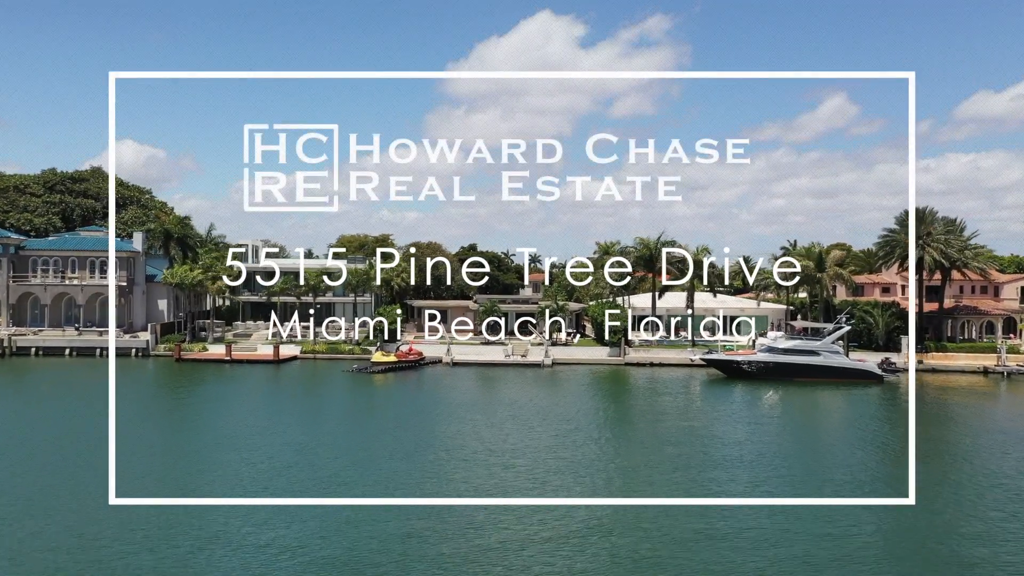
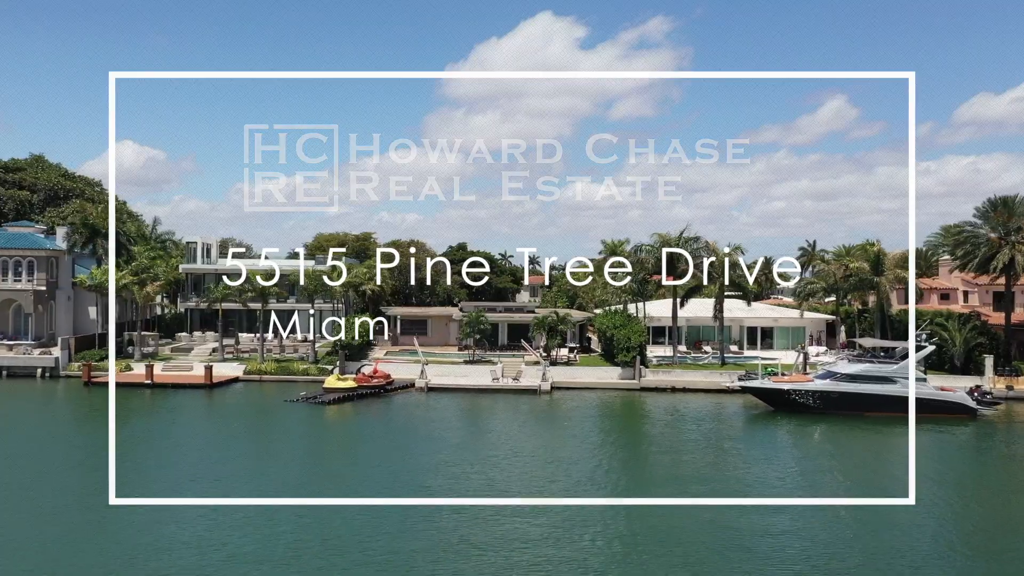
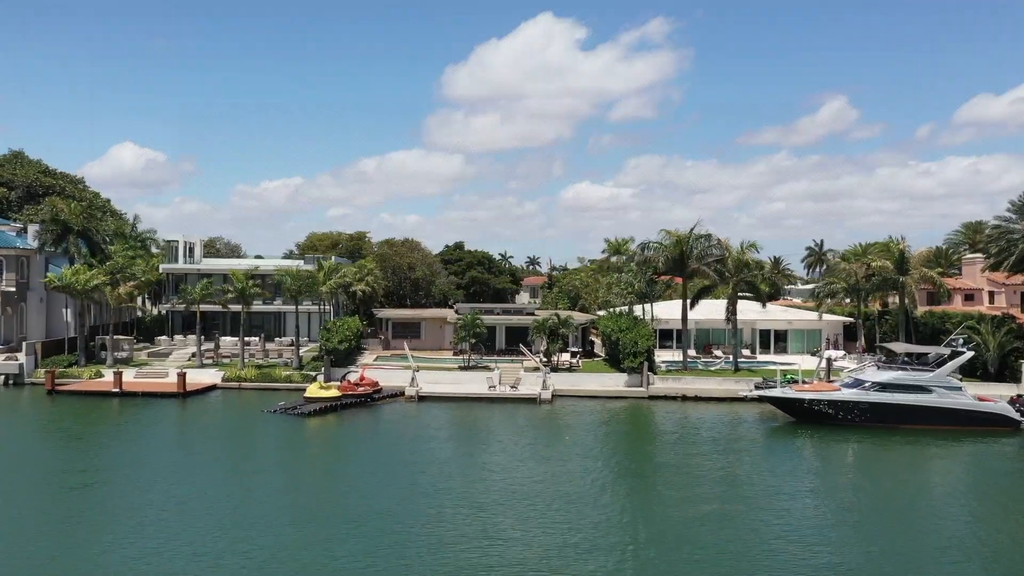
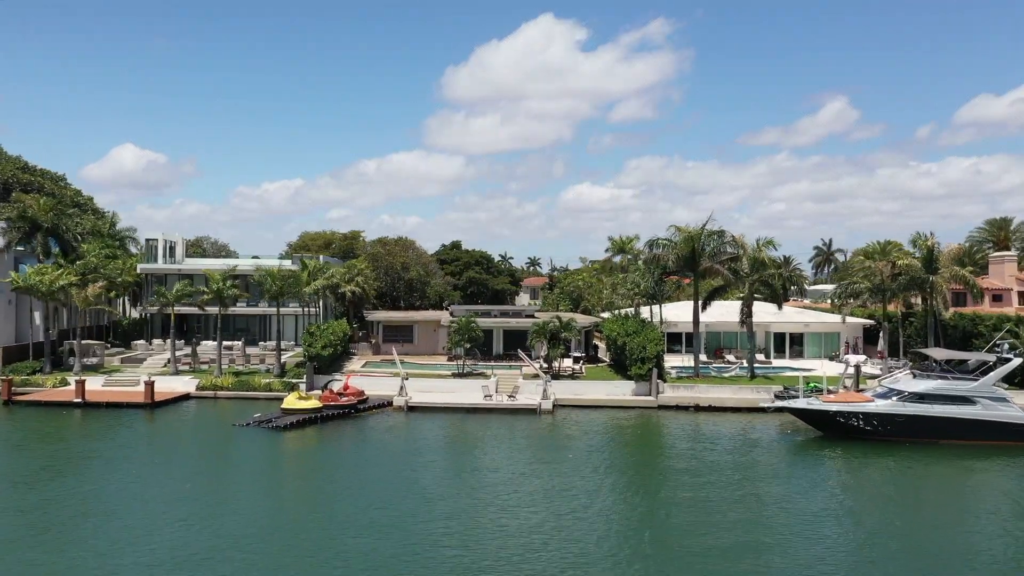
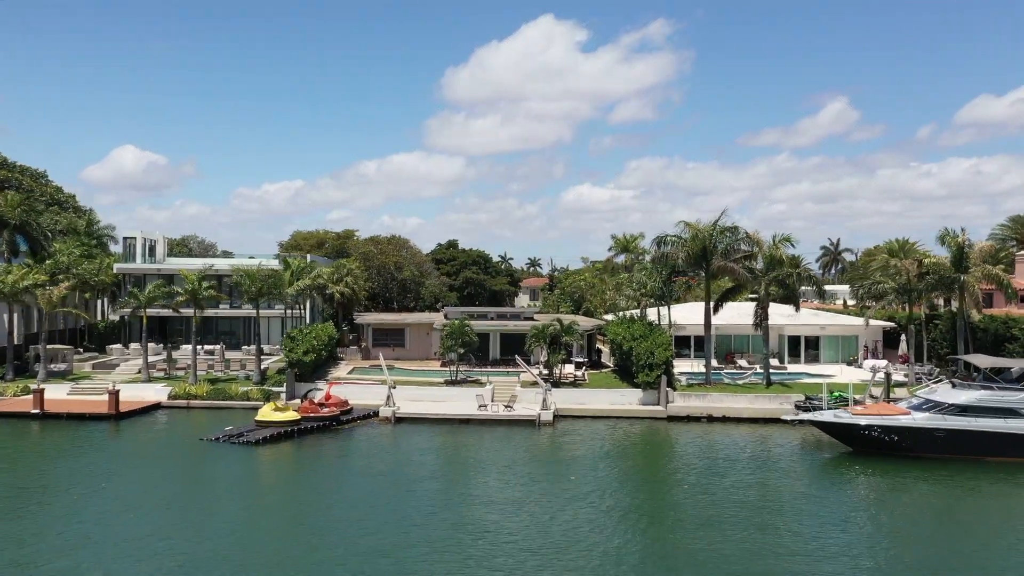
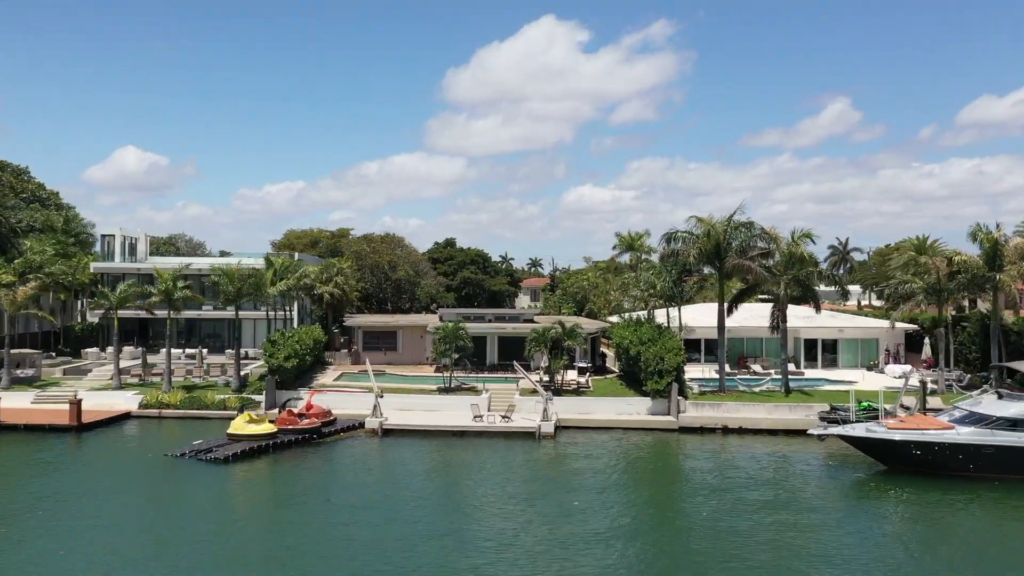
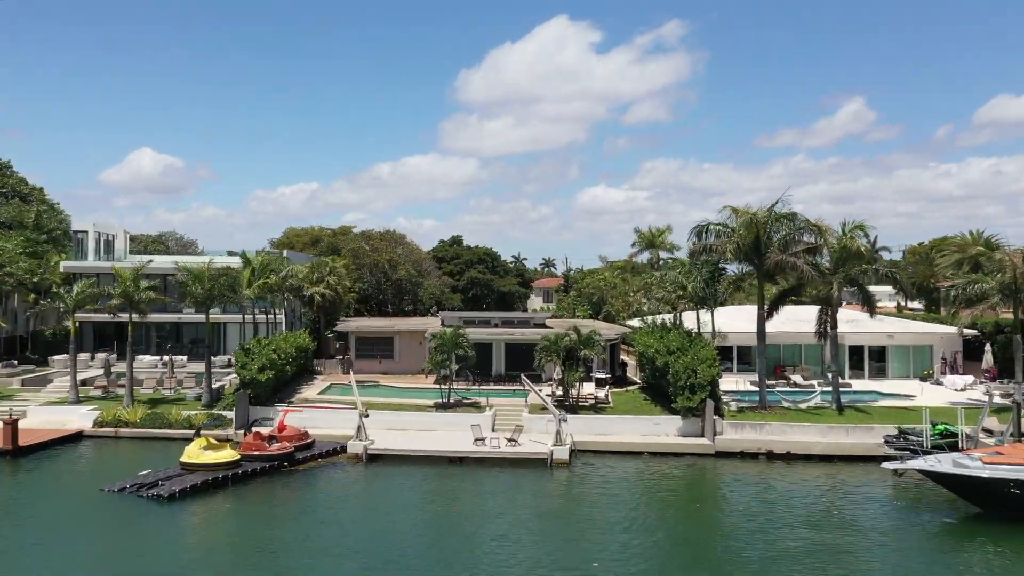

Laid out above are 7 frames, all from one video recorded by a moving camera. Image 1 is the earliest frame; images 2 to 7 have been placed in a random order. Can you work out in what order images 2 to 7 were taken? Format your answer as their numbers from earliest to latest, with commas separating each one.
2, 3, 4, 5, 6, 7
